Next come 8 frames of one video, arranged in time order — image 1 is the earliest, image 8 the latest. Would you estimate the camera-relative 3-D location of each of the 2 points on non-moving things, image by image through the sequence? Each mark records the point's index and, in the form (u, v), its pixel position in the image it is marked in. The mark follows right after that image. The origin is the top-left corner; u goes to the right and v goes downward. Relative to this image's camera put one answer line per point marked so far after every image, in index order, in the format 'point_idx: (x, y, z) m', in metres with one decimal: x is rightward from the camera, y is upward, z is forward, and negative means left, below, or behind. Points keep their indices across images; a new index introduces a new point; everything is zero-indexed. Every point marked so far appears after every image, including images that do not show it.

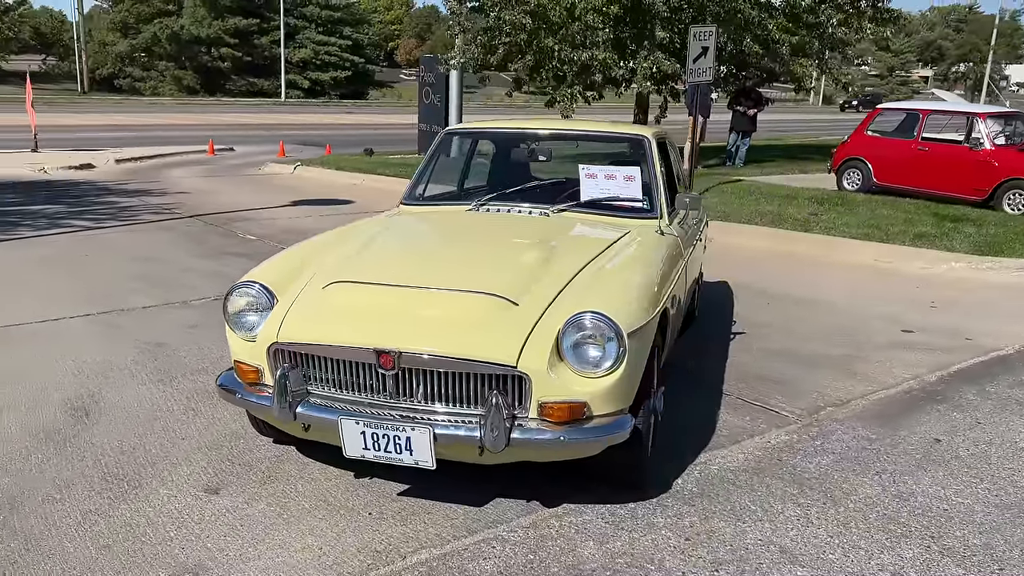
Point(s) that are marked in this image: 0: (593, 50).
0: (+1.6, +4.7, +16.4) m
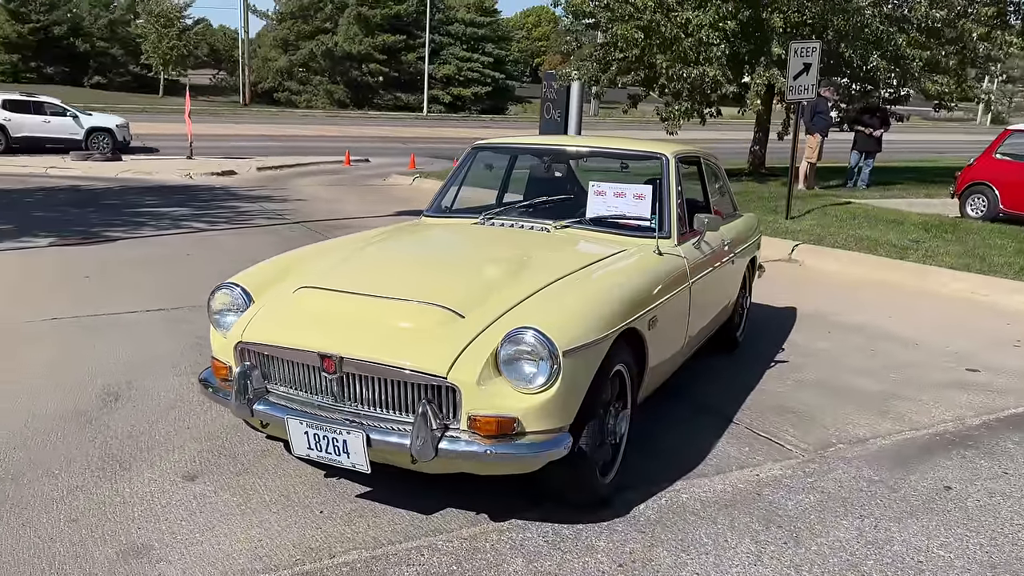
0: (+3.7, +4.3, +16.1) m
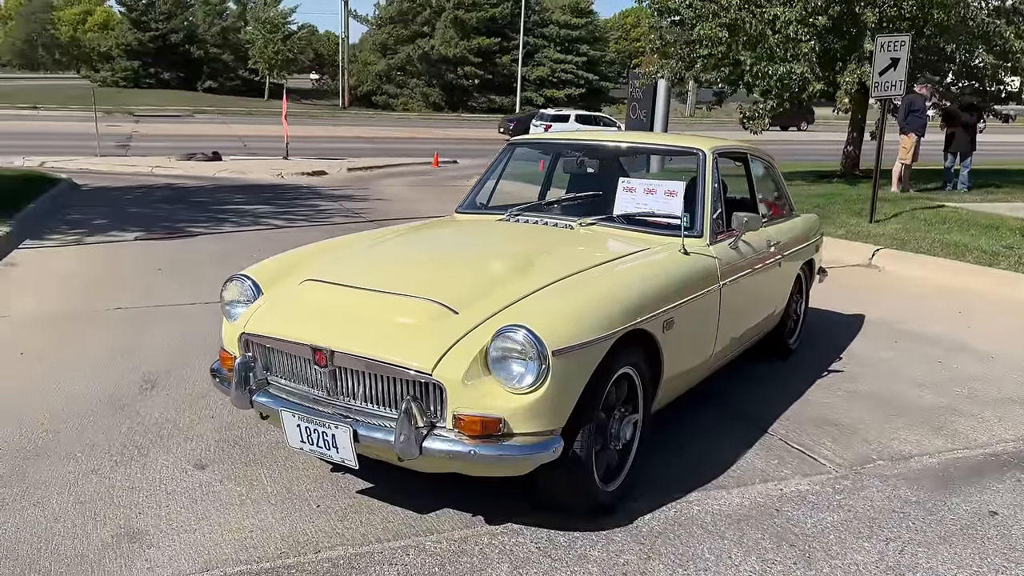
0: (+5.2, +4.2, +15.5) m
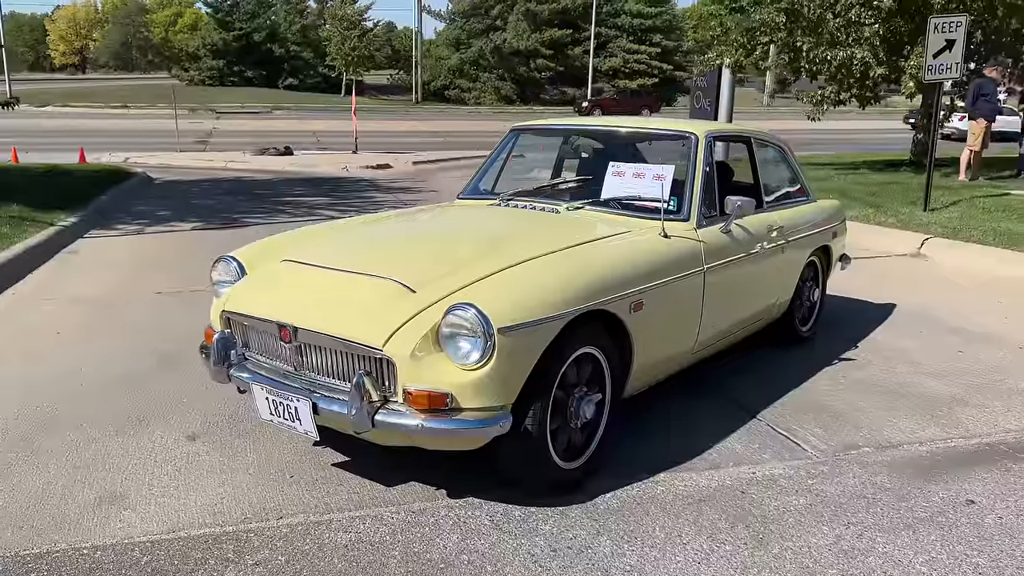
0: (+6.2, +4.3, +15.1) m
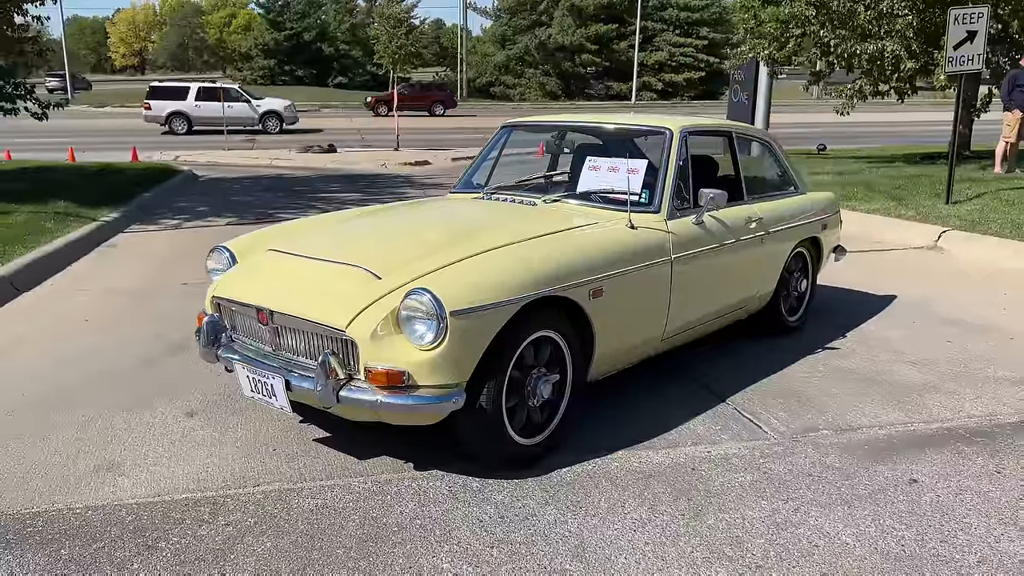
0: (+6.7, +4.4, +14.9) m
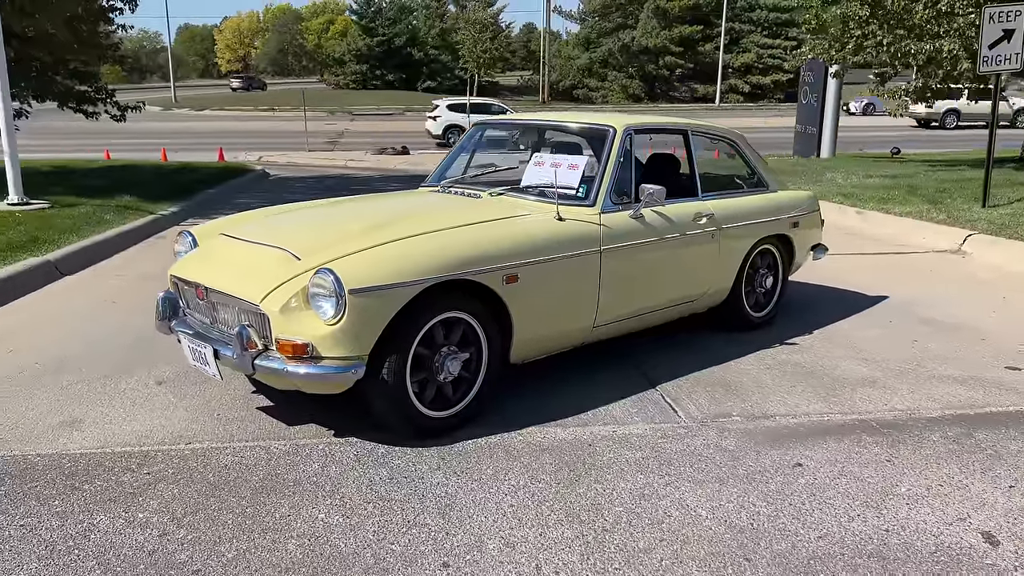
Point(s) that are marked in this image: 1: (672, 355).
0: (+7.5, +4.3, +14.5) m
1: (+1.0, -0.4, +5.1) m
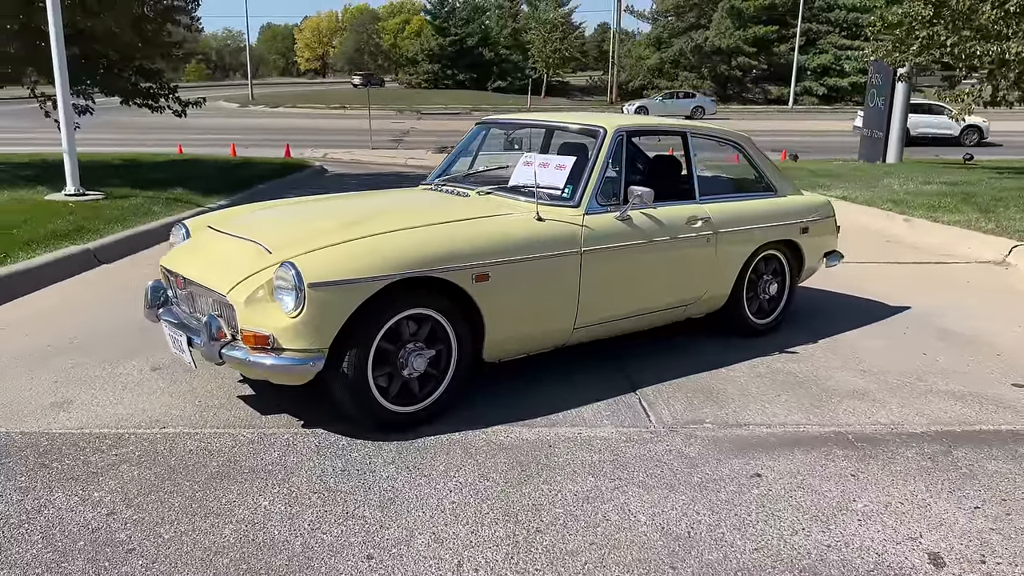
0: (+8.3, +4.1, +13.8) m
1: (+0.9, -0.4, +5.1) m
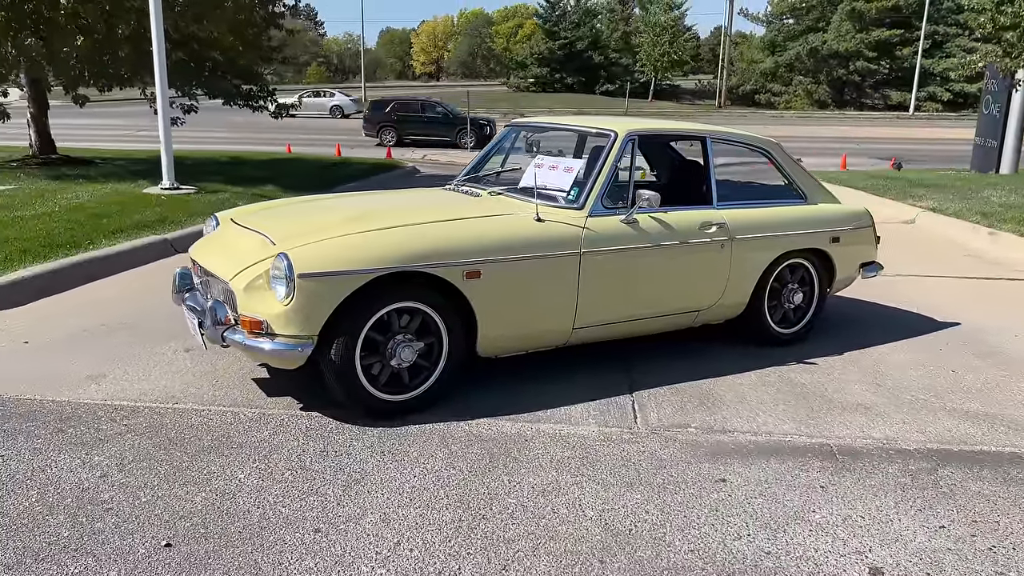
0: (+9.5, +3.7, +12.9) m
1: (+1.0, -0.5, +5.1) m
